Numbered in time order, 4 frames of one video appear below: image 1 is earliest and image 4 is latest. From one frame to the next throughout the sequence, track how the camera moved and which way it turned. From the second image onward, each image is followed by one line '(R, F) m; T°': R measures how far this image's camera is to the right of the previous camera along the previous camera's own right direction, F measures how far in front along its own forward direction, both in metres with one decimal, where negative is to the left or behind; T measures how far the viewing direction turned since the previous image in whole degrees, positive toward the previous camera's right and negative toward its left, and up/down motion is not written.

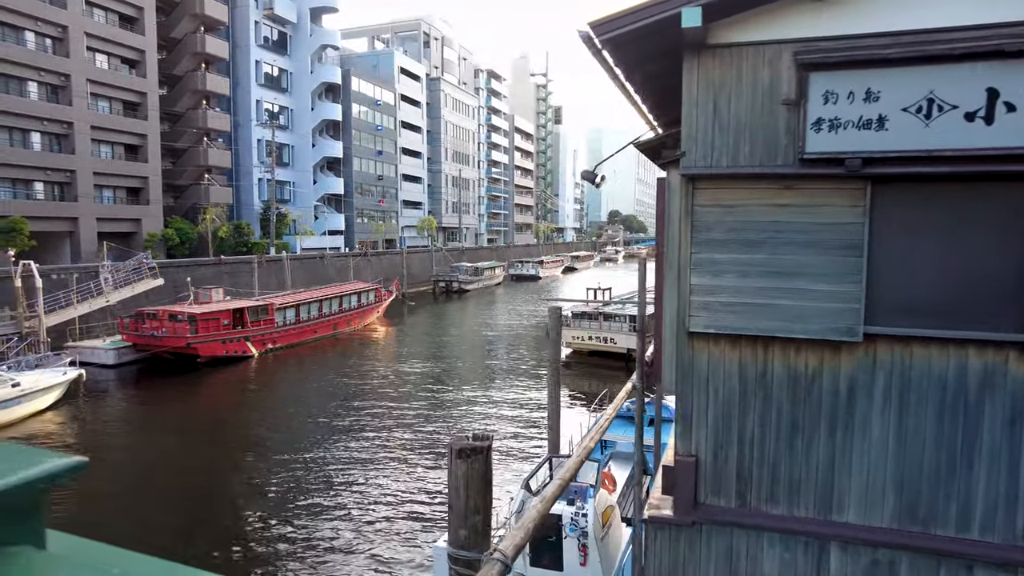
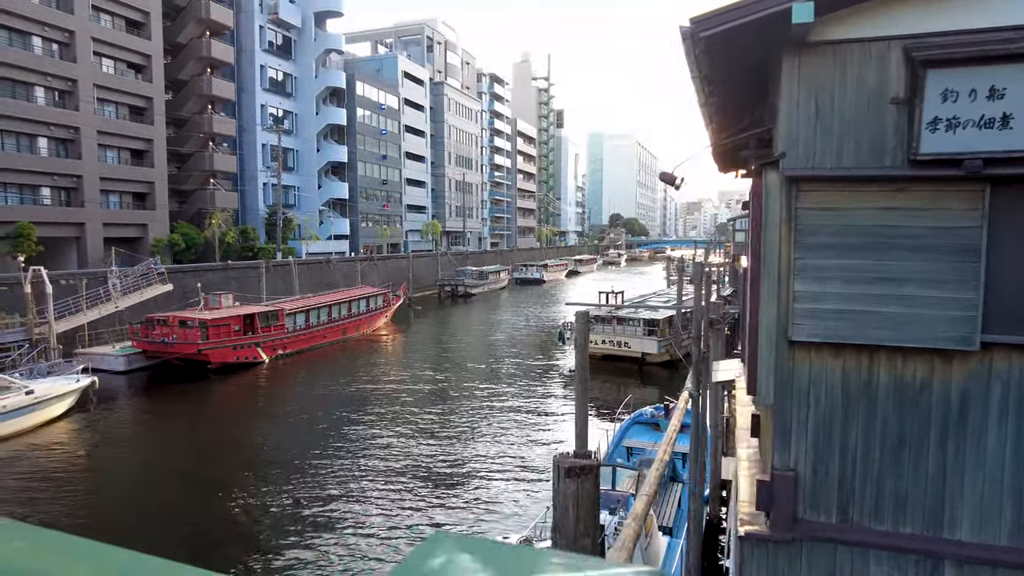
(-0.6, +0.2) m; 0°
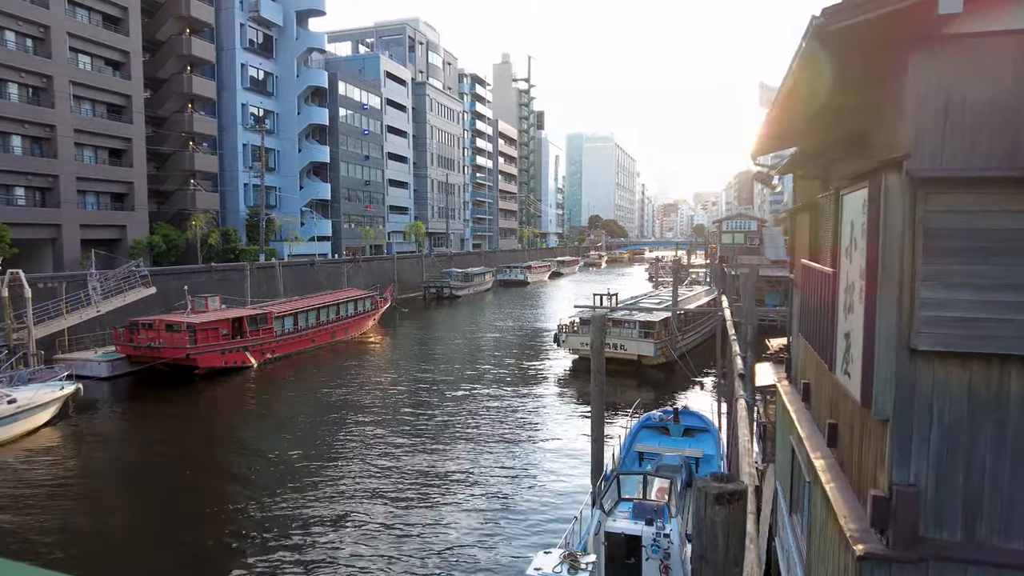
(-0.8, +0.3) m; +2°
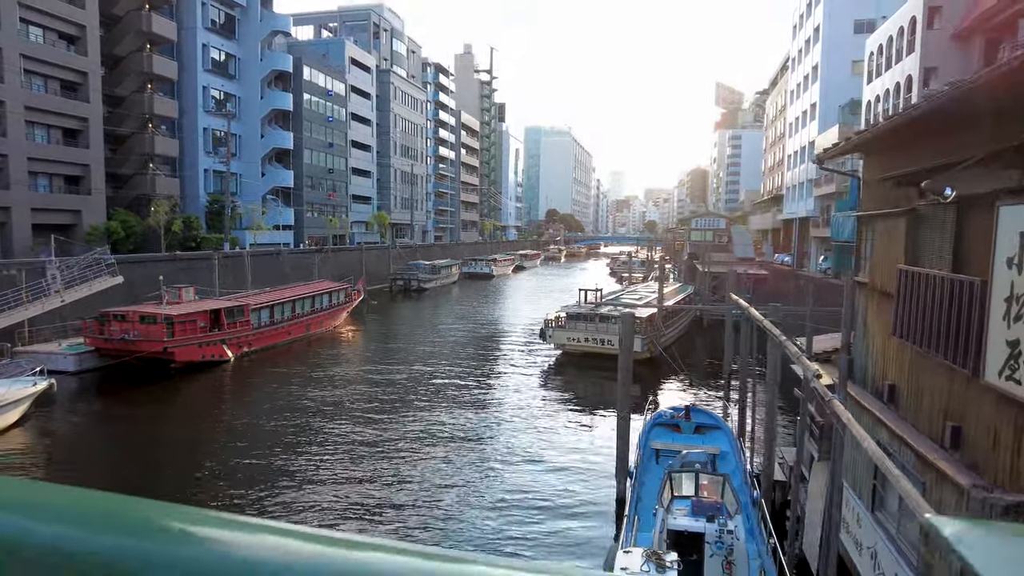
(-1.6, +0.2) m; +4°
